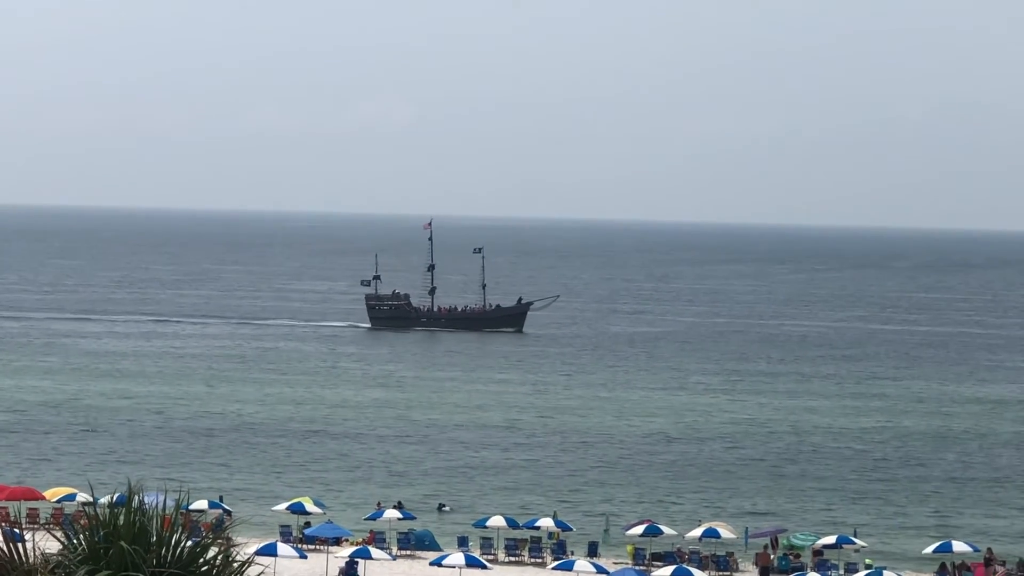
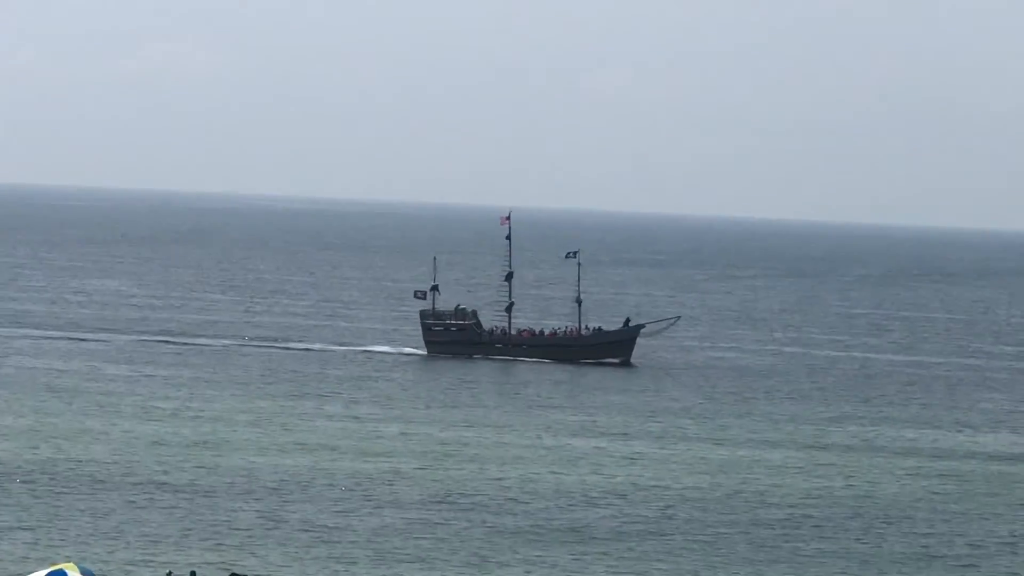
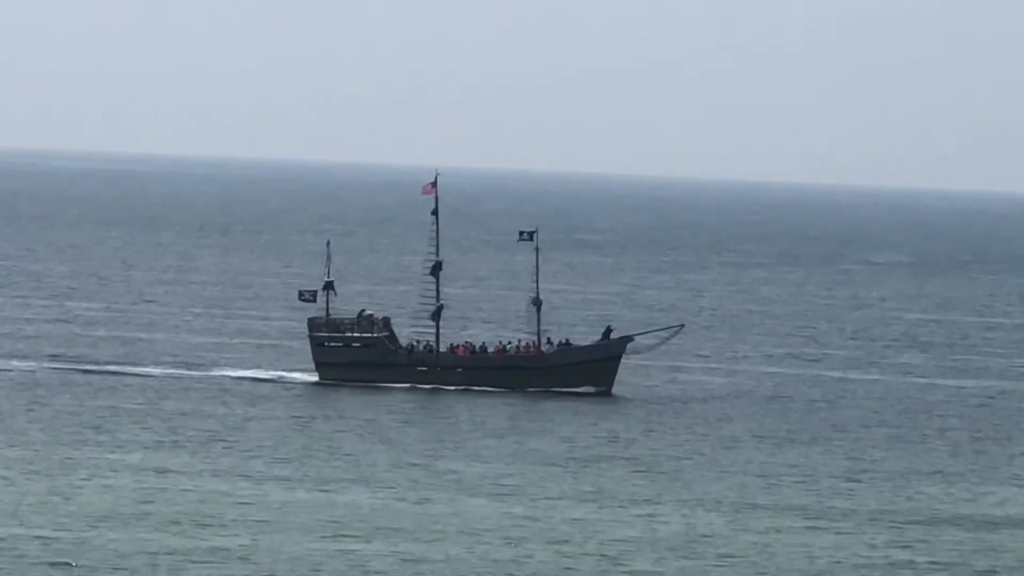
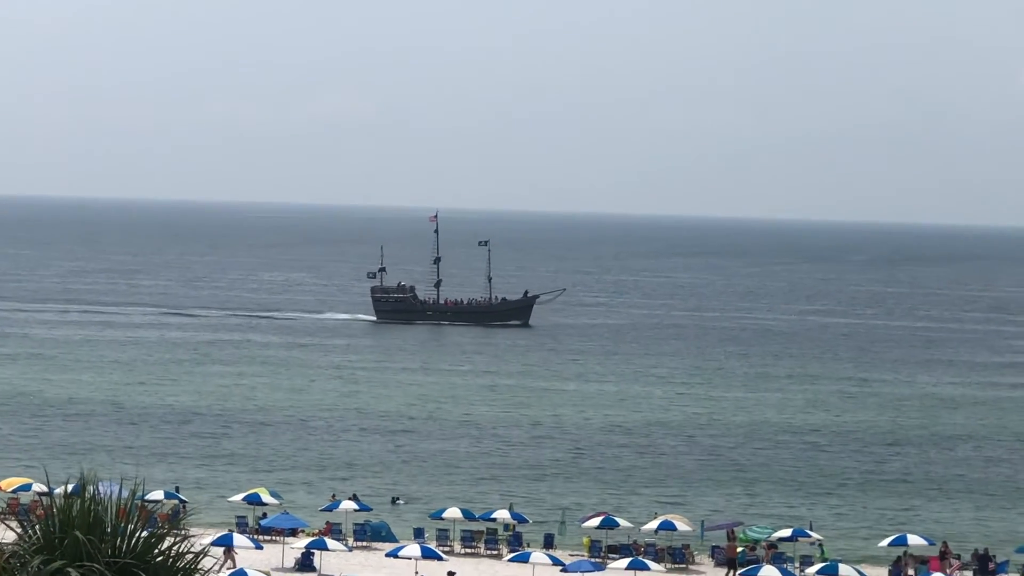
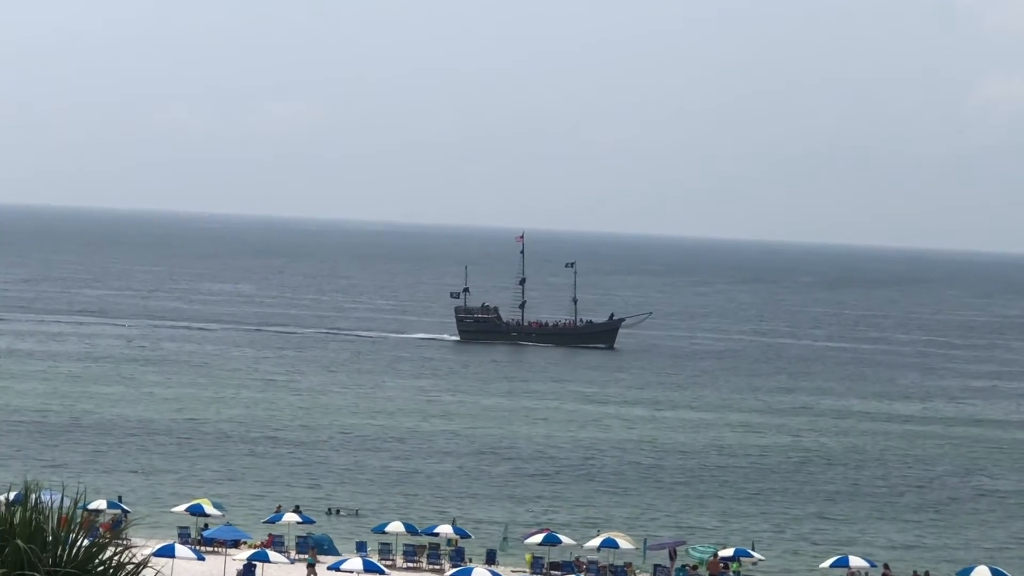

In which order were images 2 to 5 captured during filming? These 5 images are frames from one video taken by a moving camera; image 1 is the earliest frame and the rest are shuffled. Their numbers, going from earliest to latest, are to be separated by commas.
4, 5, 2, 3
